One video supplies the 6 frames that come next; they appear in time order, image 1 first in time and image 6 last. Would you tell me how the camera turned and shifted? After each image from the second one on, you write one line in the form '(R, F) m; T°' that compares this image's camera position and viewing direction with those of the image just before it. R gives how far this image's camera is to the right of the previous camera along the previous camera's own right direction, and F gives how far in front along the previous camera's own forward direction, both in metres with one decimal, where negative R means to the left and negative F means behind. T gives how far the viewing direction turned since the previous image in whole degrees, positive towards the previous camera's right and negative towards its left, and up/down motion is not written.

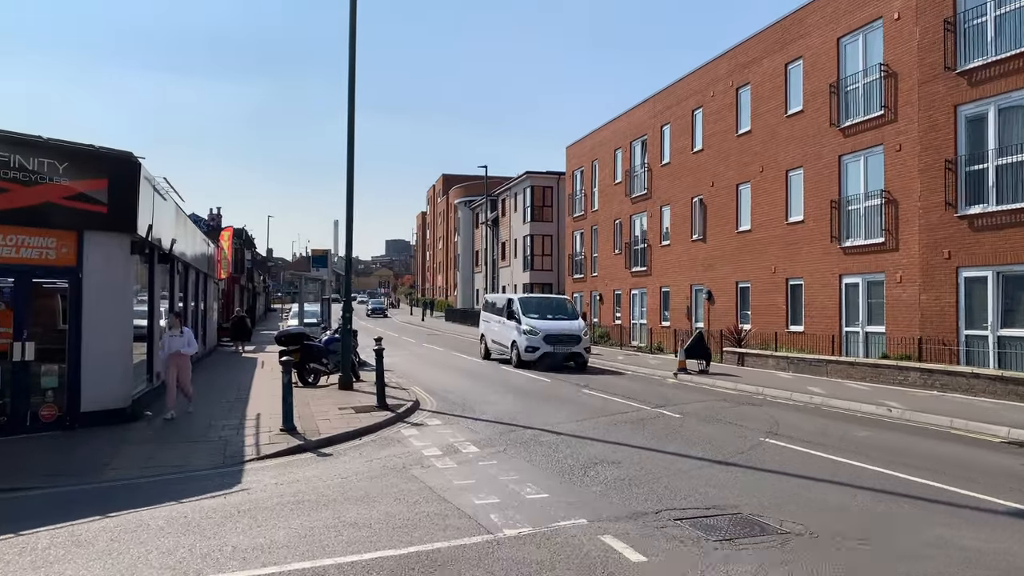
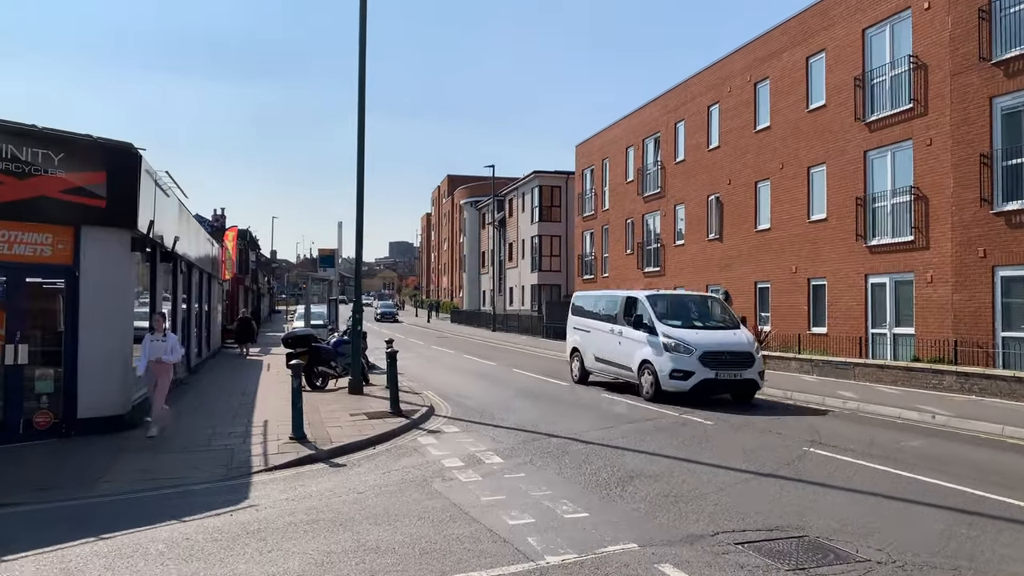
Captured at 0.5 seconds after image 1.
(-0.3, +0.7) m; 0°
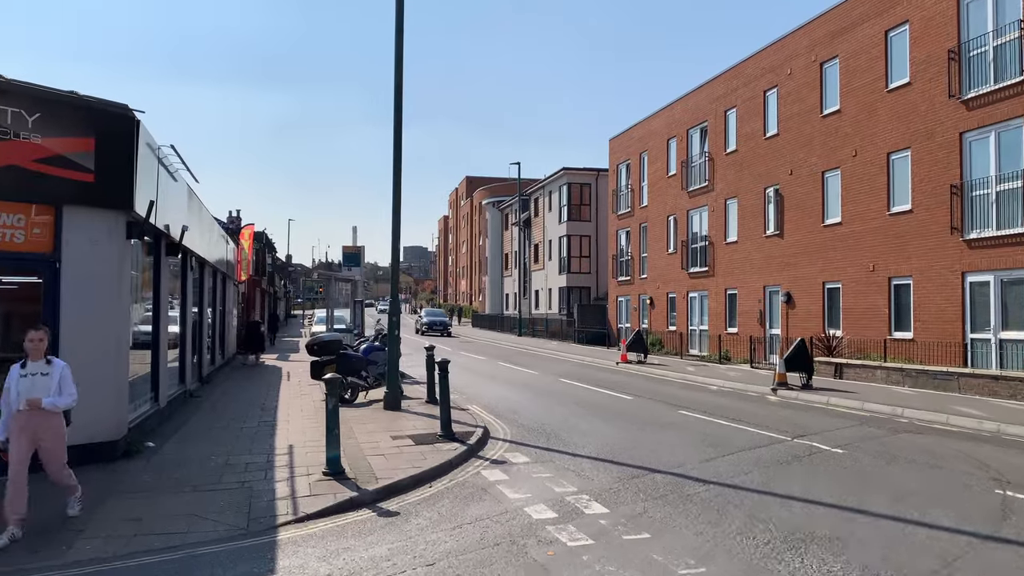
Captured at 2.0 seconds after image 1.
(-0.8, +2.1) m; -1°
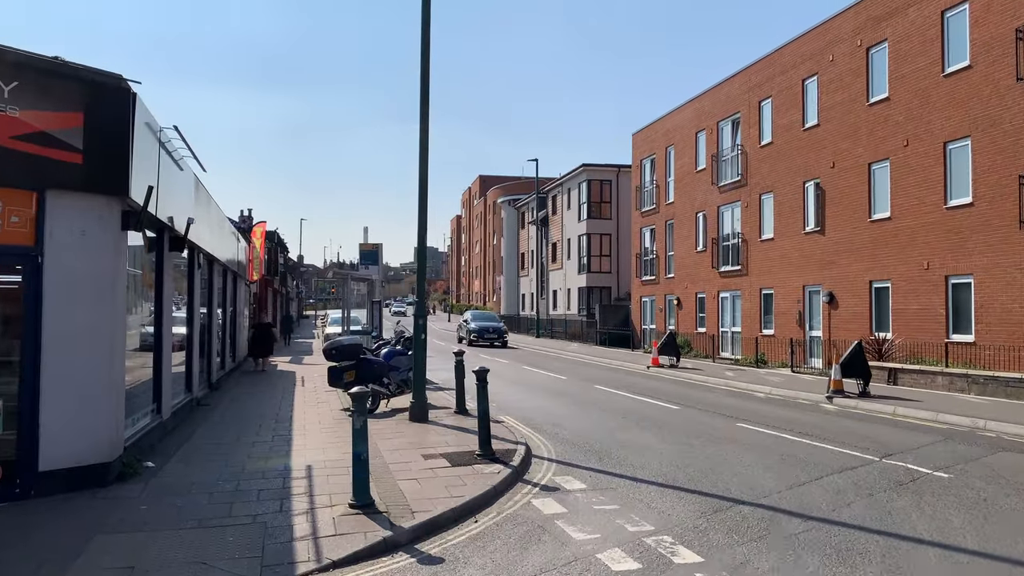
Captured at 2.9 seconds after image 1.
(-0.4, +1.2) m; -1°
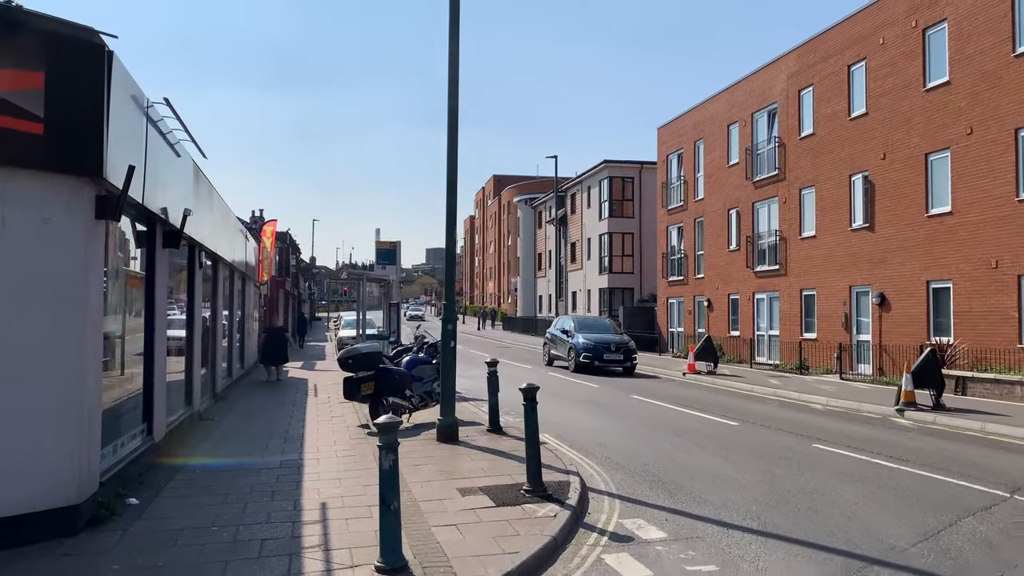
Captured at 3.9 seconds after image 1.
(-0.4, +1.4) m; -1°
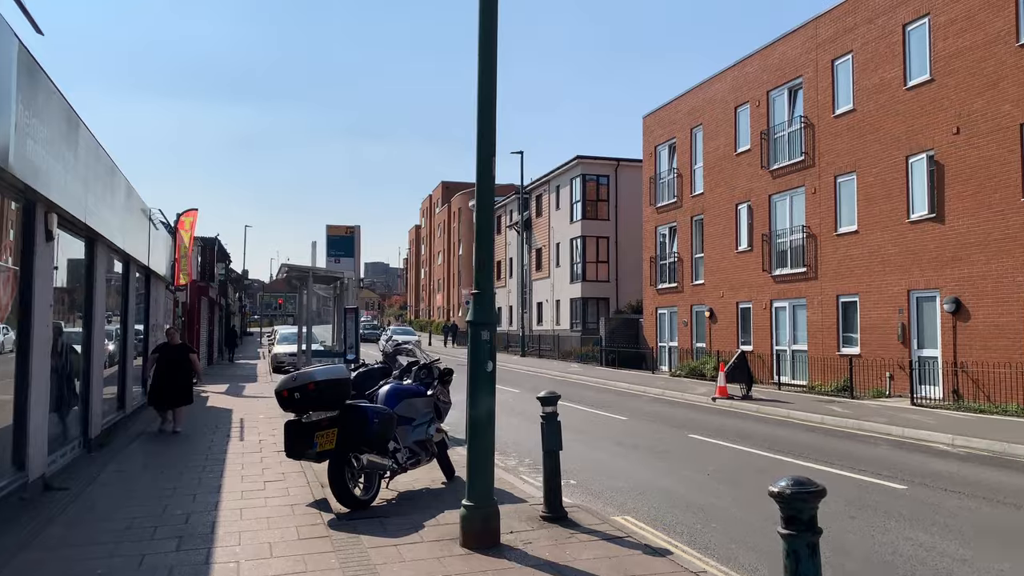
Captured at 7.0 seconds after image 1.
(-1.0, +4.5) m; +4°
